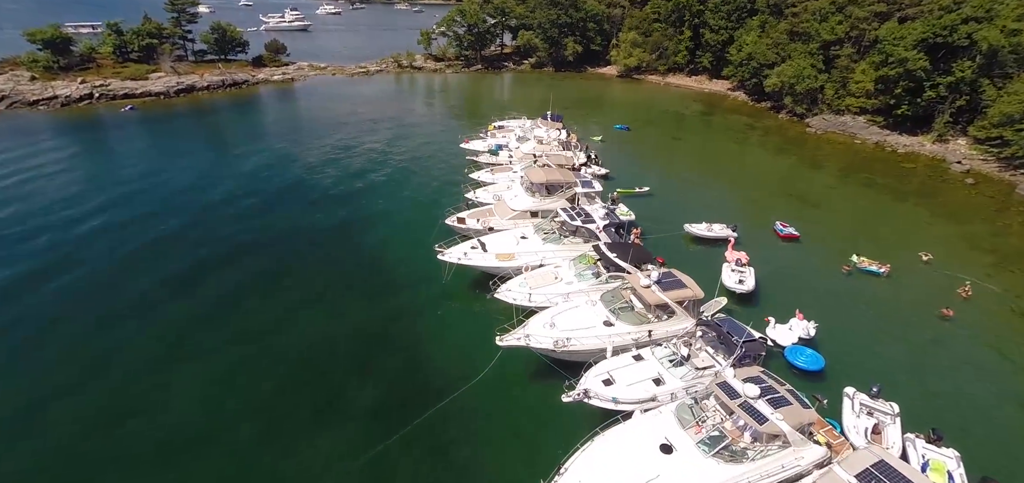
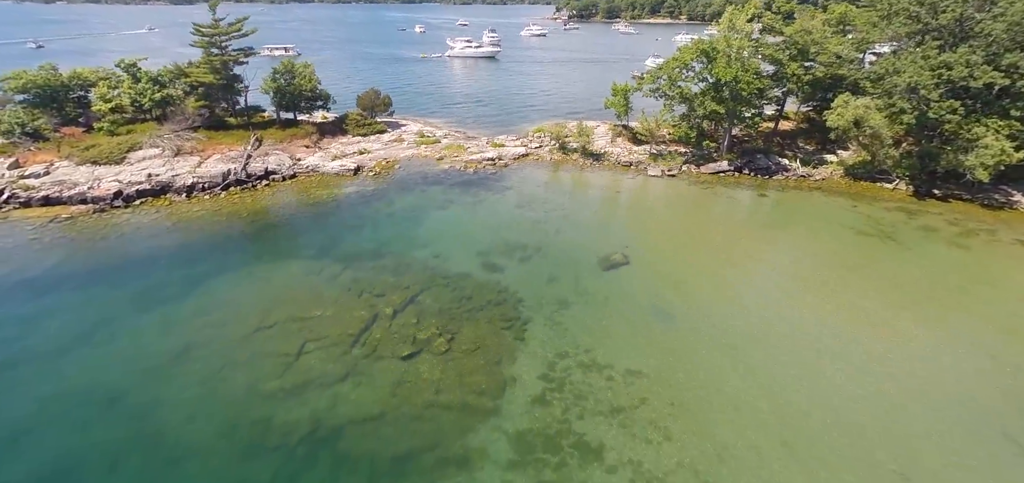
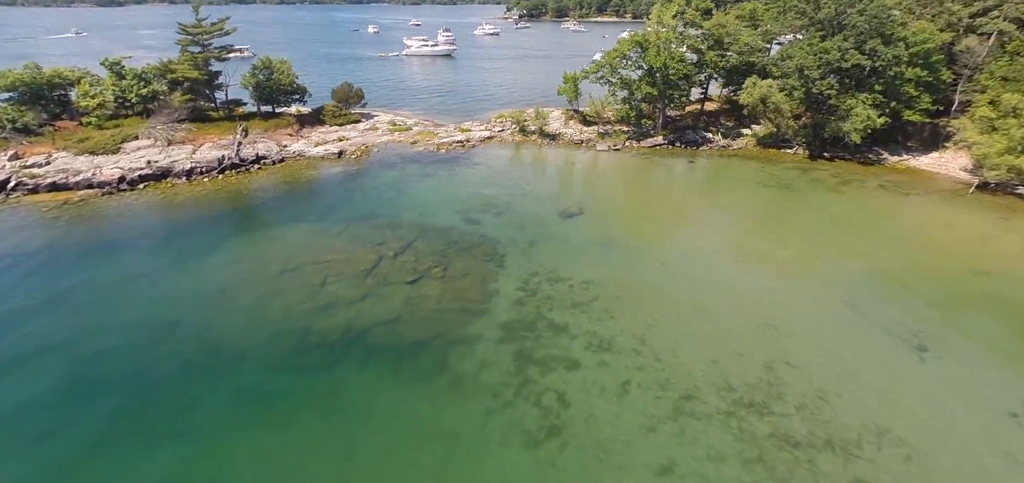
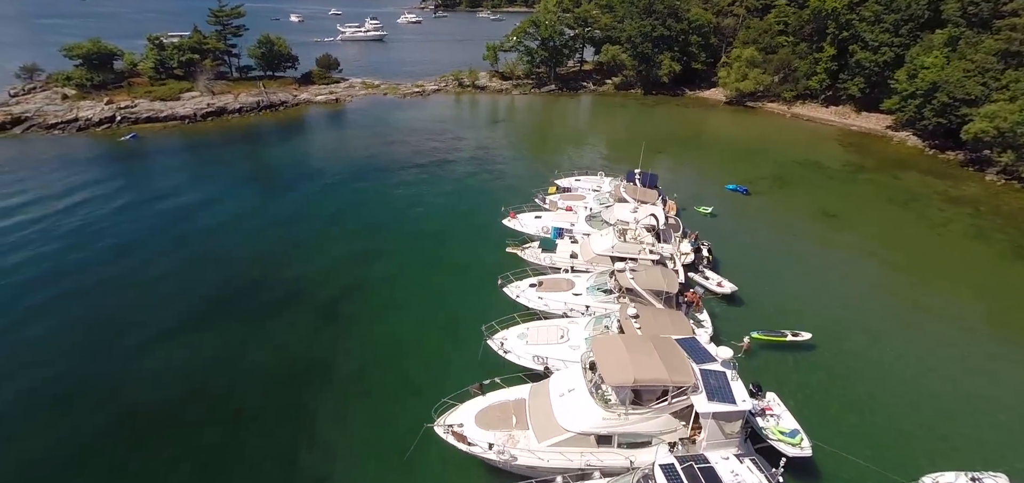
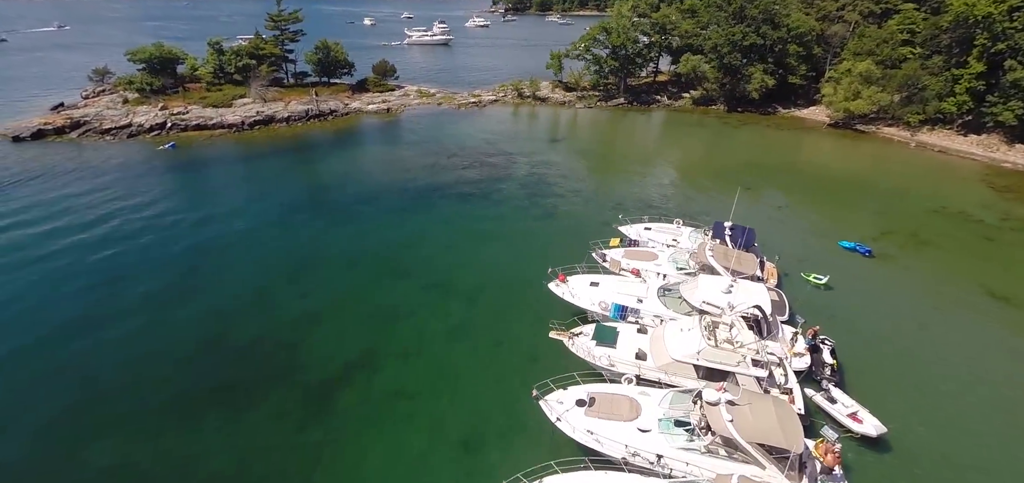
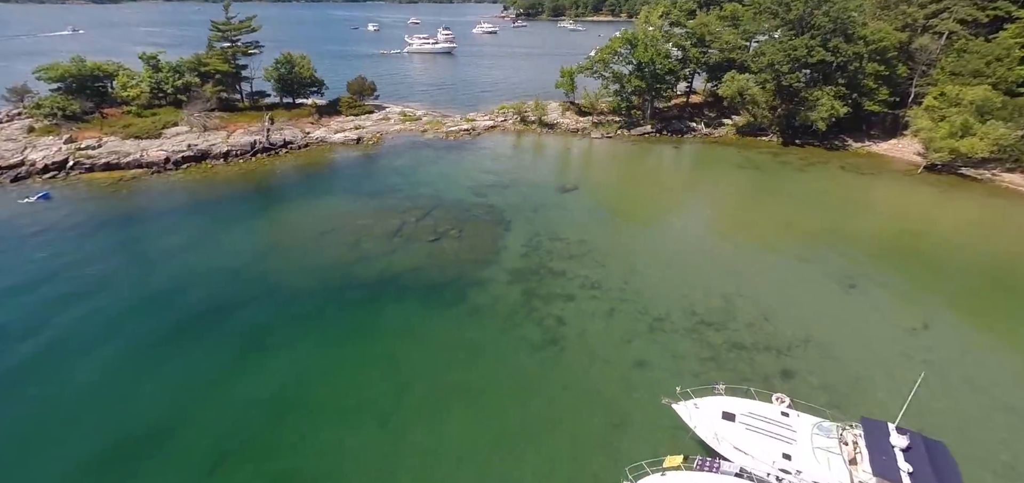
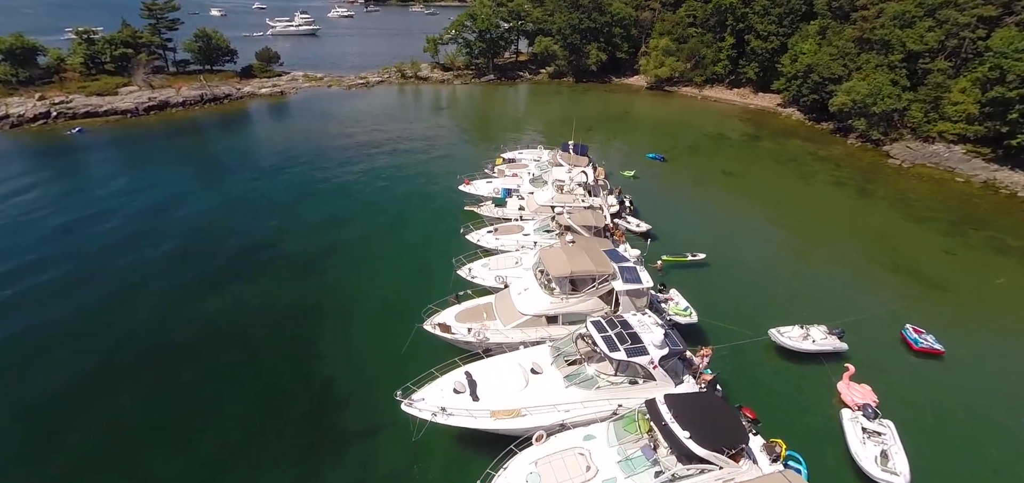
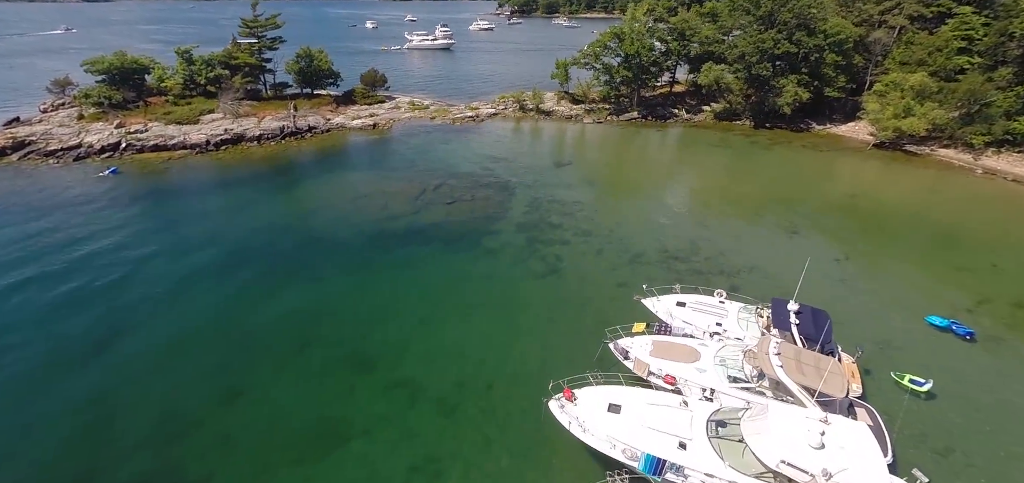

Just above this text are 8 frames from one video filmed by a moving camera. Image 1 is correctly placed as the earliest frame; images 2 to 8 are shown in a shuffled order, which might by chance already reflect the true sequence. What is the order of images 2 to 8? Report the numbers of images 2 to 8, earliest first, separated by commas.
7, 4, 5, 8, 6, 3, 2
